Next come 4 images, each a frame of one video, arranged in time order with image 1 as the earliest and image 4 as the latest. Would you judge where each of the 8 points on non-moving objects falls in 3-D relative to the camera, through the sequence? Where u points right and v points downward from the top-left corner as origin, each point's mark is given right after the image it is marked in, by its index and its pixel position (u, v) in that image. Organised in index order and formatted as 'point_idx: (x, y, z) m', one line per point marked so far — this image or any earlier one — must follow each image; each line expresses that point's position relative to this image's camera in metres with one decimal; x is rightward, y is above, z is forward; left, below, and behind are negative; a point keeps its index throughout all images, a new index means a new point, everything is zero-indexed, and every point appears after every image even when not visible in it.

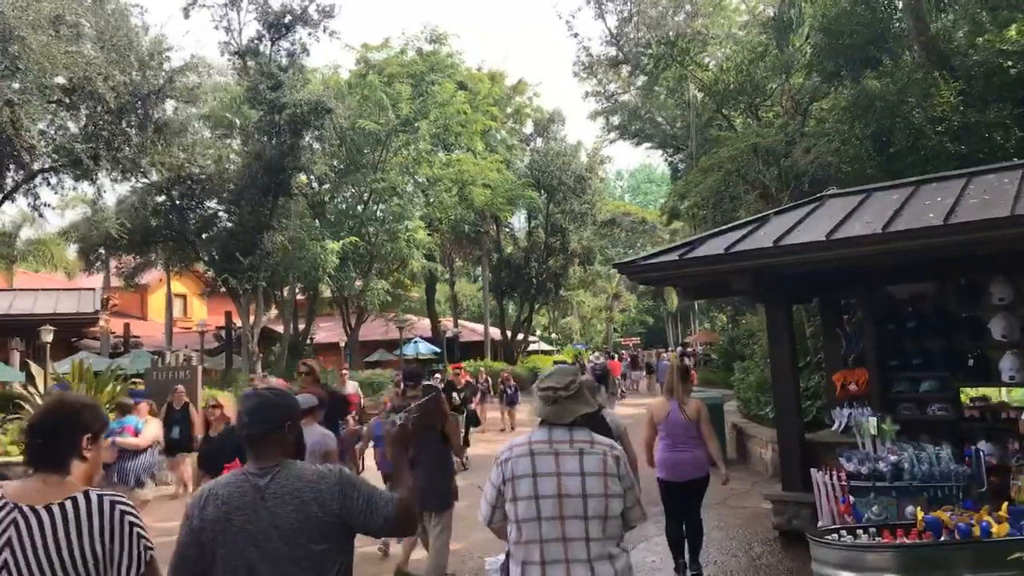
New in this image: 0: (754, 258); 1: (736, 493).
0: (+2.5, +0.3, +8.2) m
1: (+3.3, -3.0, +12.0) m
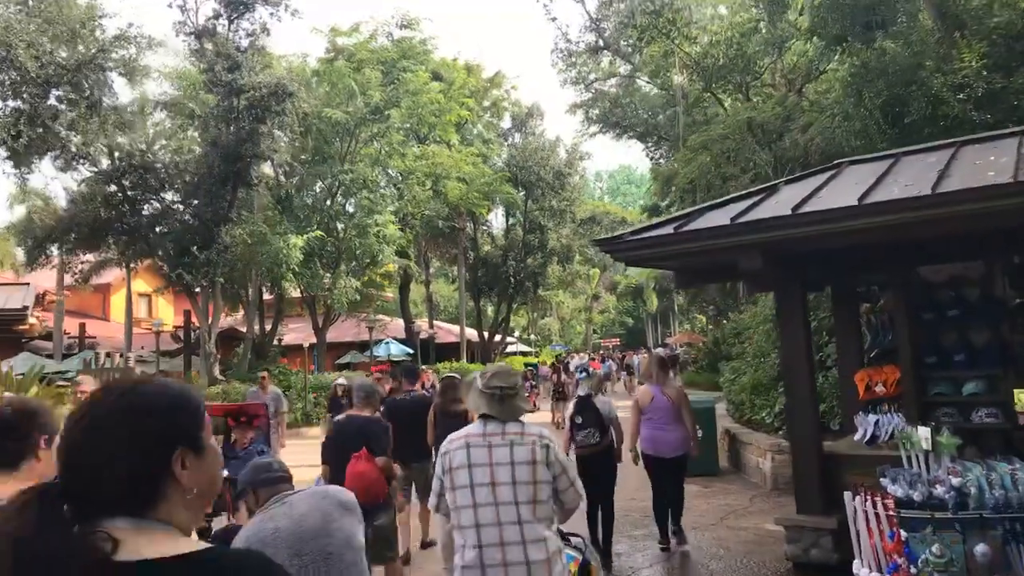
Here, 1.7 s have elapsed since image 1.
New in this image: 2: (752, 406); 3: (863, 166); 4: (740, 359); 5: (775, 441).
0: (+2.1, +0.5, +6.7) m
1: (+2.9, -2.9, +10.5) m
2: (+4.2, -2.1, +14.3) m
3: (+3.3, +1.2, +7.8) m
4: (+5.1, -1.6, +18.3) m
5: (+3.8, -2.3, +12.1) m
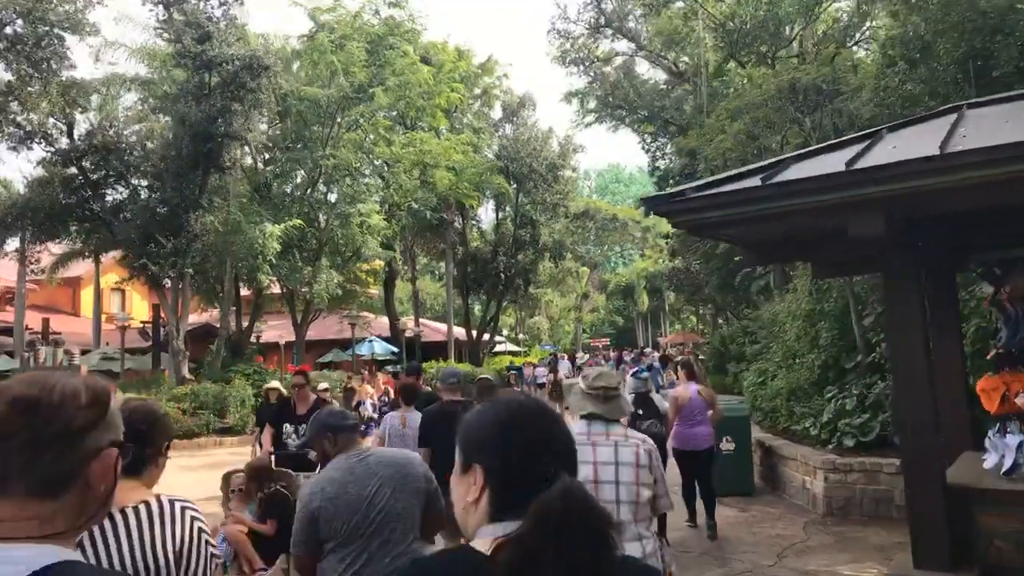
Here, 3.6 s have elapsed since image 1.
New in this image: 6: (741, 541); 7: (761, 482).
0: (+2.3, +0.6, +4.8) m
1: (+2.9, -2.7, +8.6) m
2: (+4.2, -1.9, +12.4) m
3: (+3.5, +1.3, +5.9) m
4: (+5.1, -1.5, +16.5) m
5: (+3.9, -2.1, +10.2) m
6: (+2.5, -2.8, +8.9) m
7: (+3.8, -2.9, +12.2) m
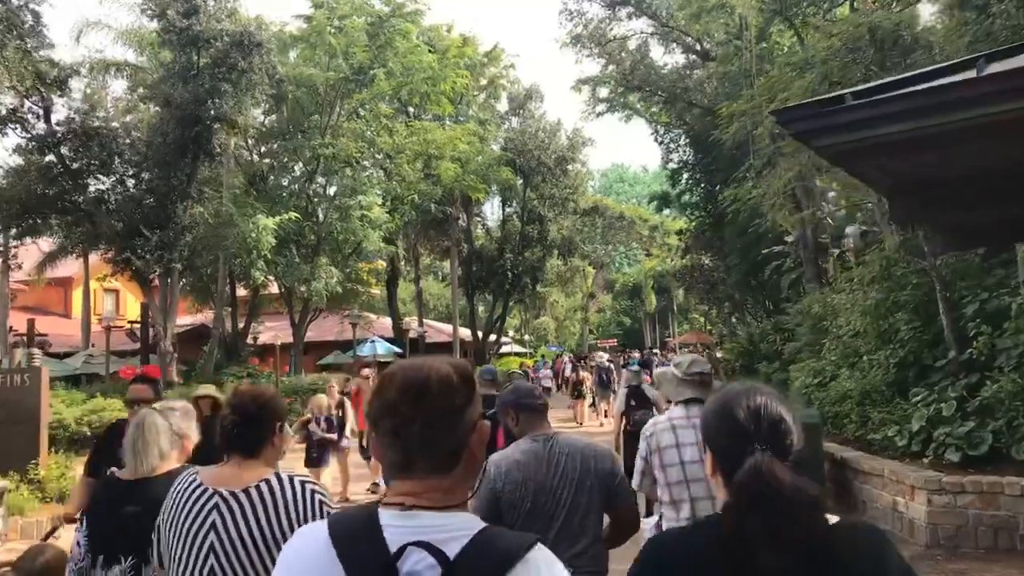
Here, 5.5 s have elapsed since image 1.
0: (+2.6, +0.8, +3.0) m
1: (+3.3, -2.5, +6.8) m
2: (+4.5, -1.7, +10.6) m
3: (+3.8, +1.5, +4.1) m
4: (+5.4, -1.3, +14.6) m
5: (+4.2, -1.9, +8.4) m
6: (+2.8, -2.6, +7.0) m
7: (+4.1, -2.7, +10.4) m
